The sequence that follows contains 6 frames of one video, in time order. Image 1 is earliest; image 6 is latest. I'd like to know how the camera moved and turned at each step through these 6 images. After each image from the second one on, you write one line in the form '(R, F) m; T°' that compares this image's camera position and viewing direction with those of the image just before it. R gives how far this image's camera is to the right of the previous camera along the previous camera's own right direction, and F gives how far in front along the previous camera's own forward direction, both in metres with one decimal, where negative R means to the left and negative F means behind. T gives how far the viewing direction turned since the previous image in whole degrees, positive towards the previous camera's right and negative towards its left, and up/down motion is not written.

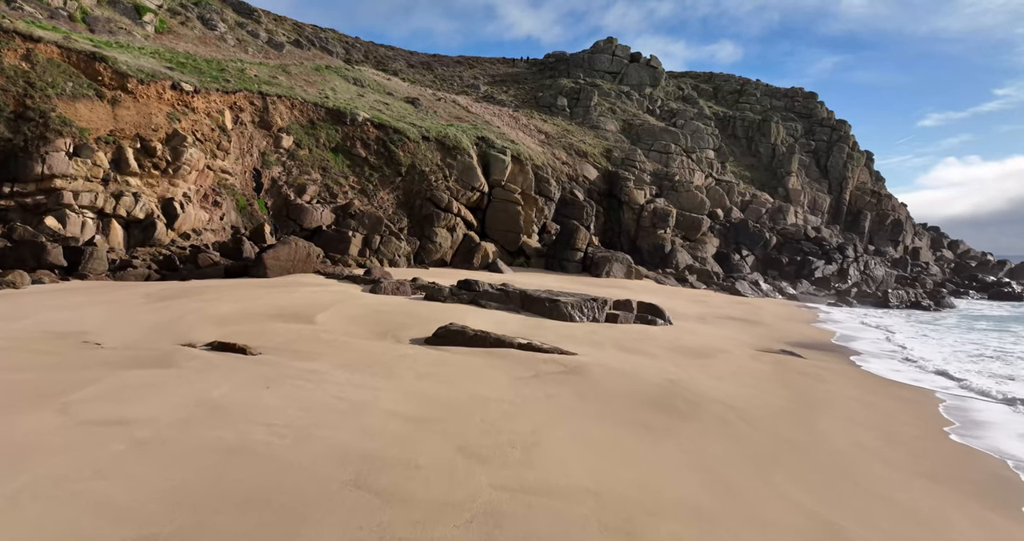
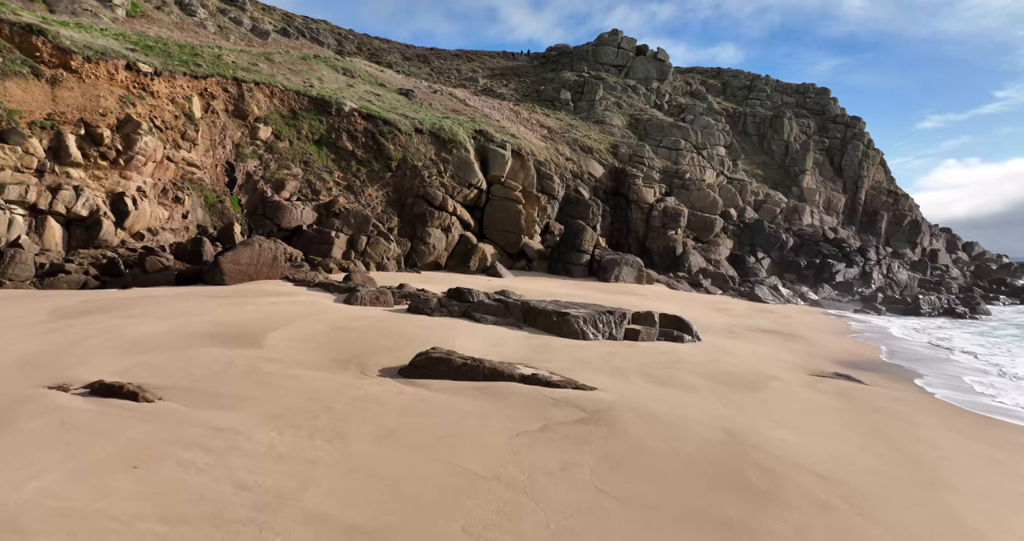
(0.0, +1.9) m; 0°
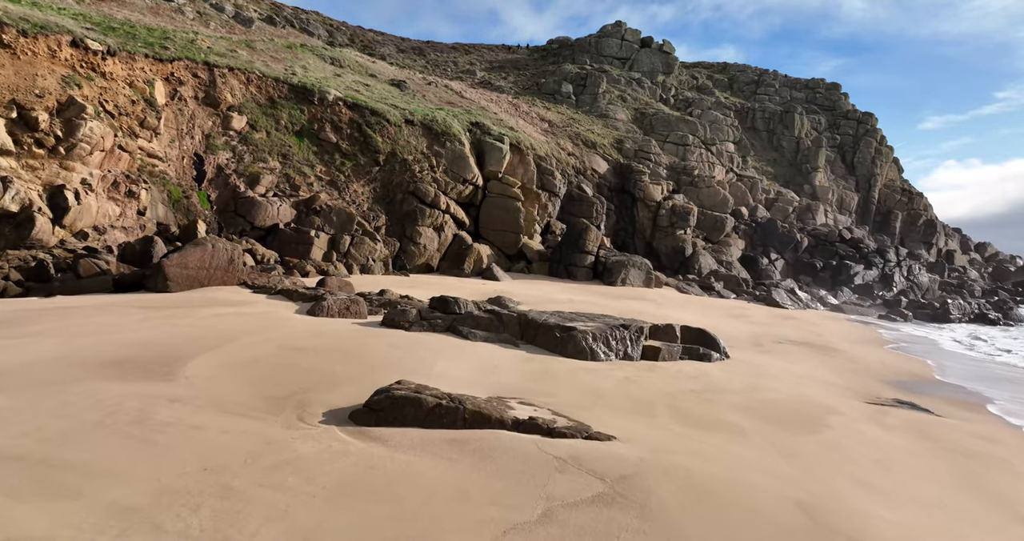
(+0.1, +1.6) m; 0°
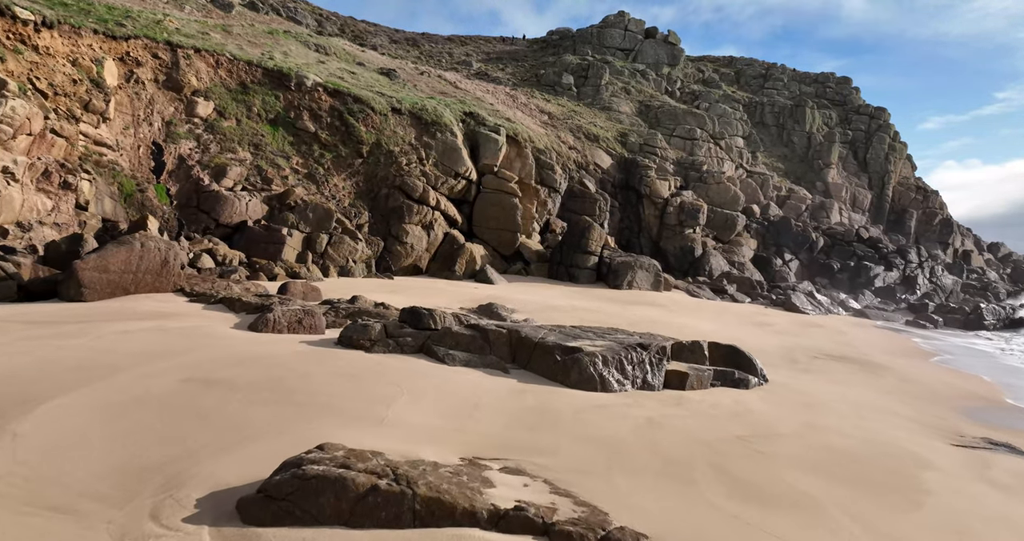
(+0.1, +1.7) m; 0°
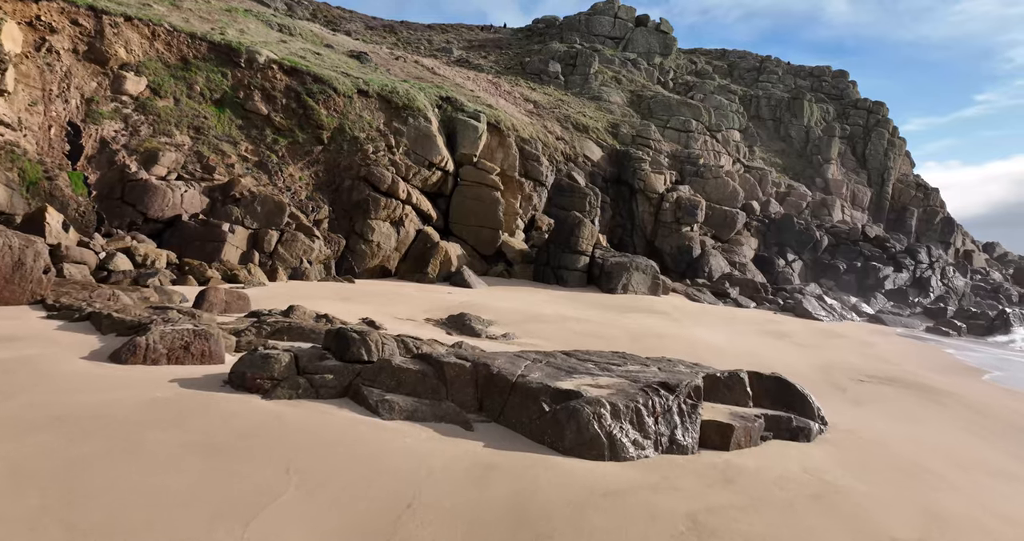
(+0.1, +2.0) m; +1°
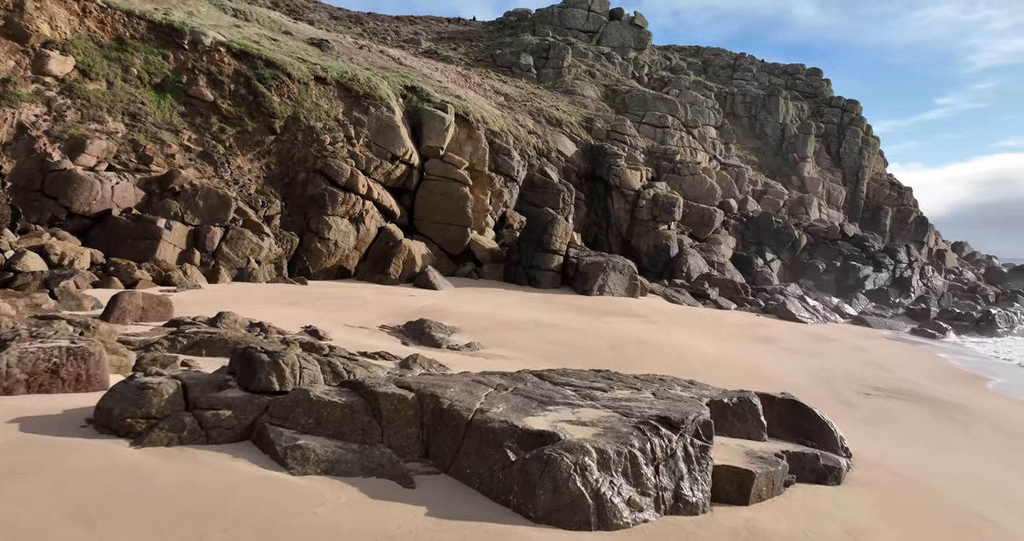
(+0.1, +1.0) m; +2°
